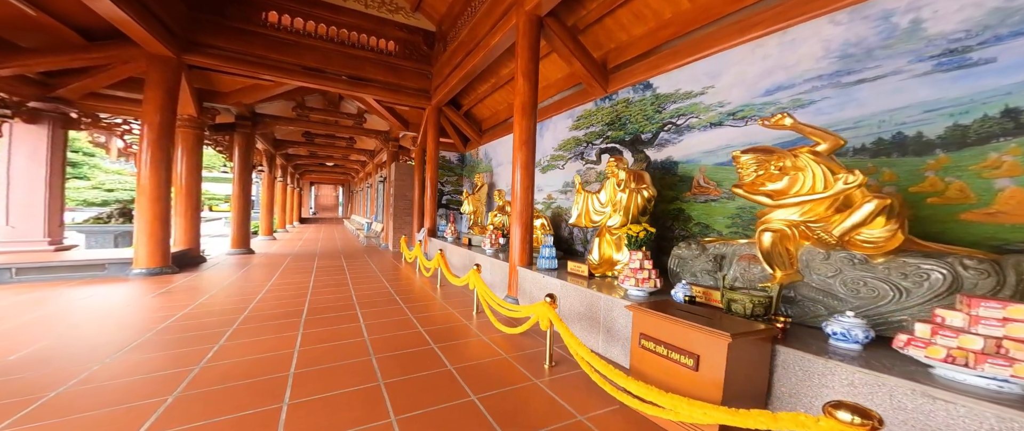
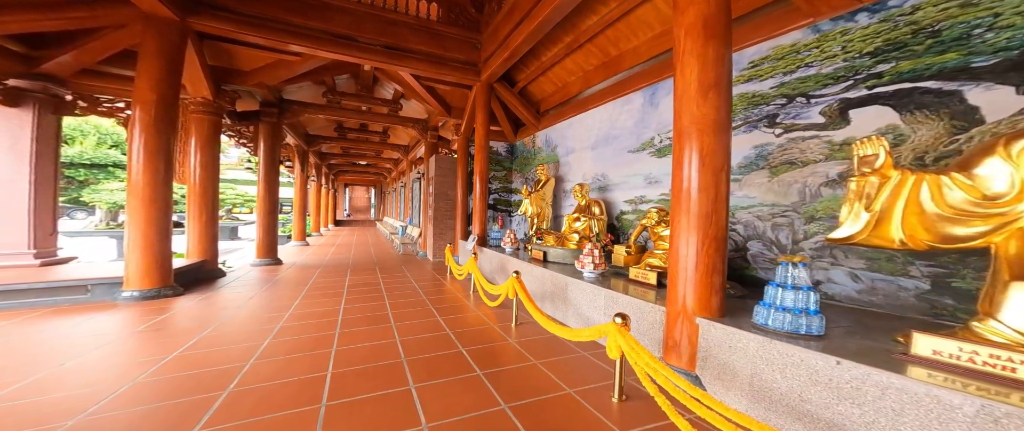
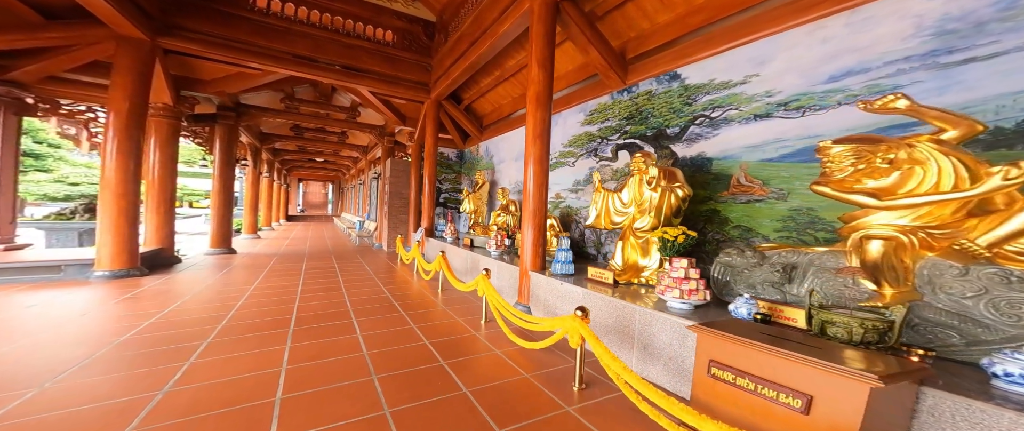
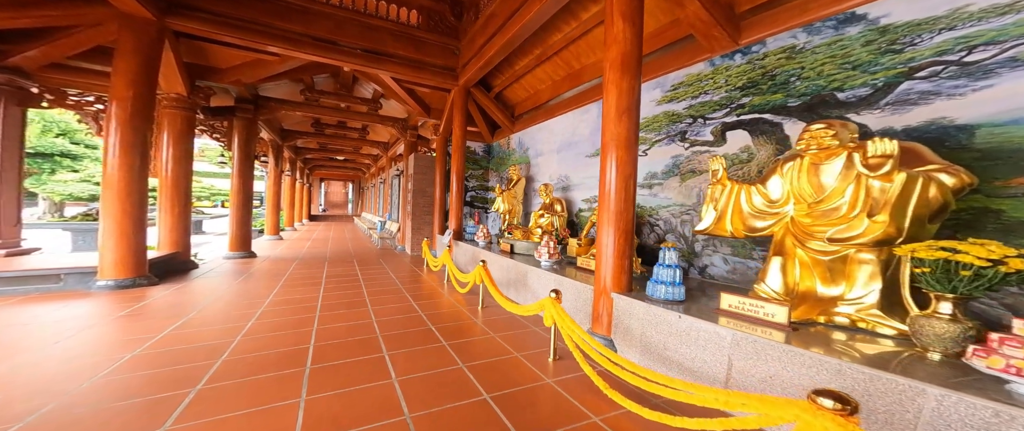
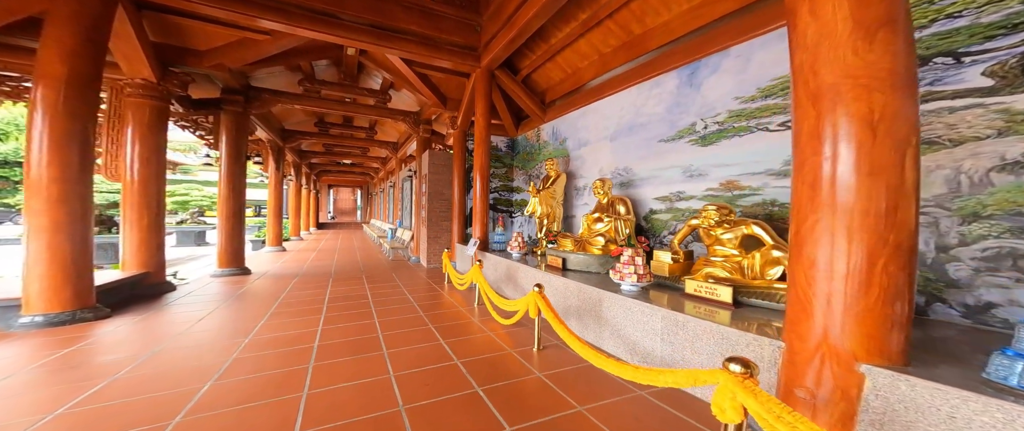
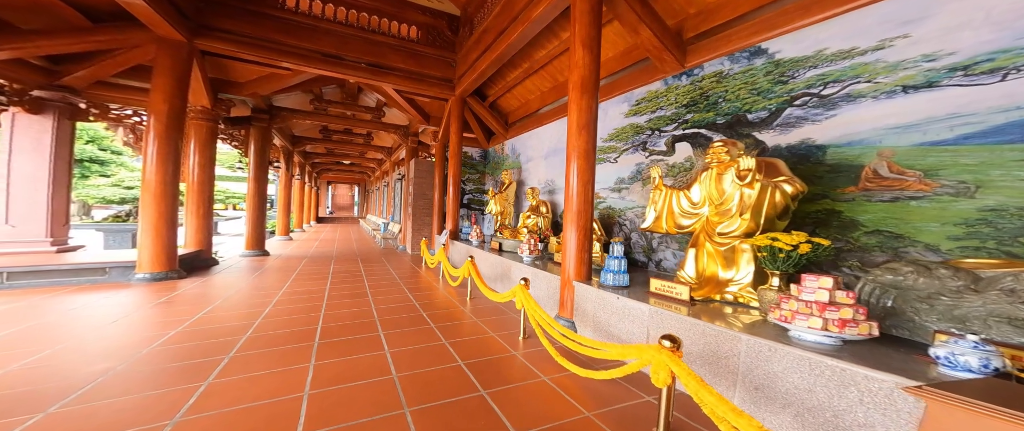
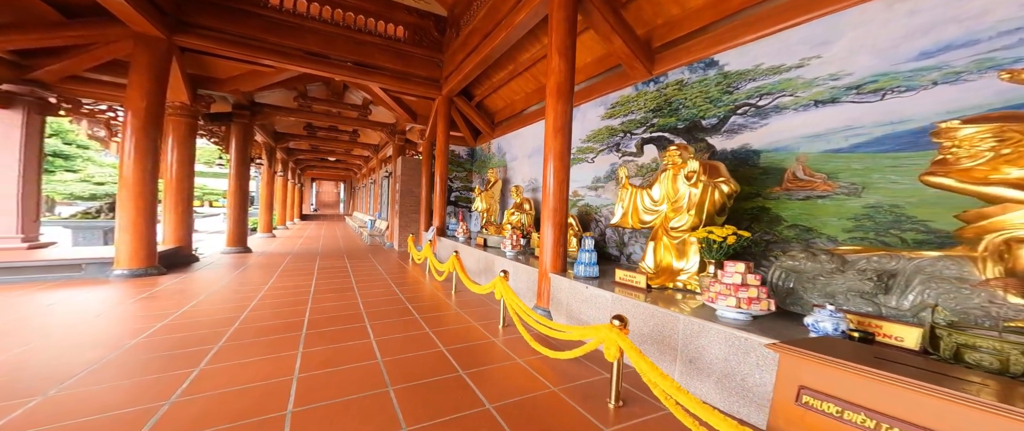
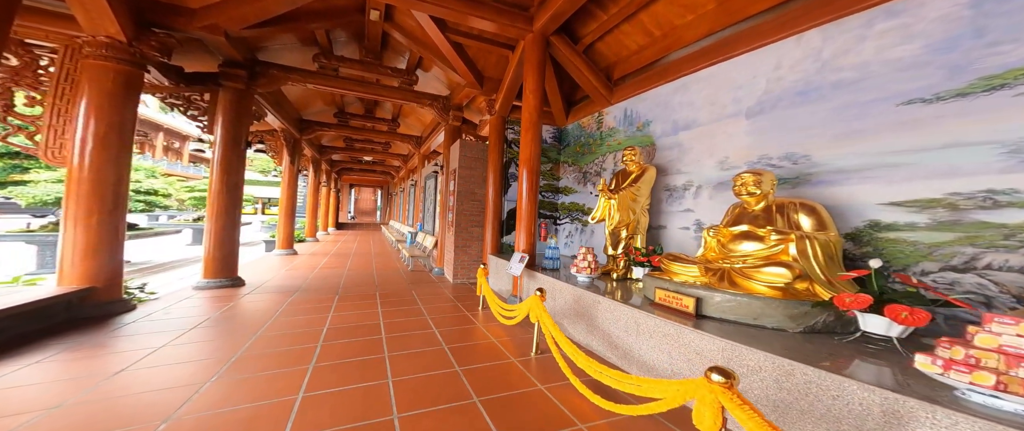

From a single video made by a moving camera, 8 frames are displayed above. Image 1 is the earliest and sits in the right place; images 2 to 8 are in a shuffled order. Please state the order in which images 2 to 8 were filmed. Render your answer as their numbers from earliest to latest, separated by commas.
3, 7, 6, 4, 2, 5, 8
